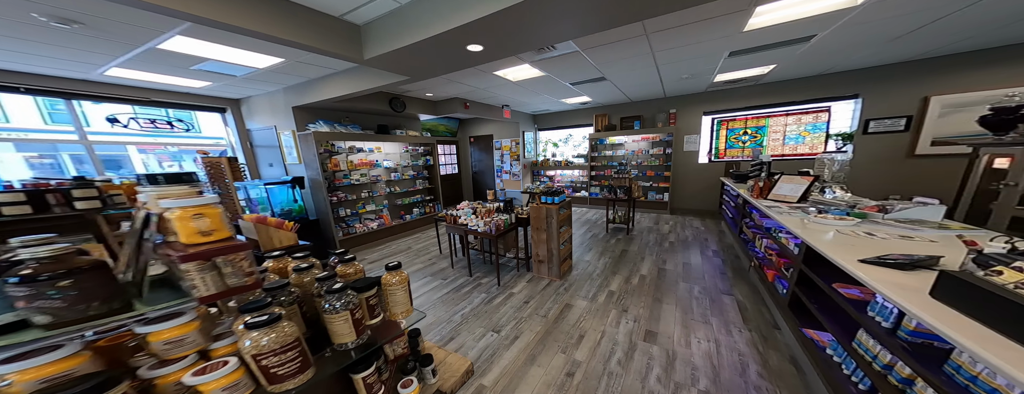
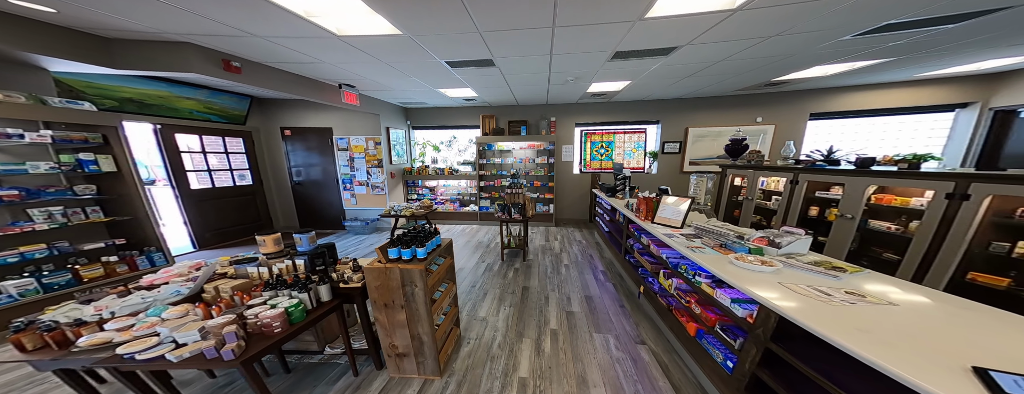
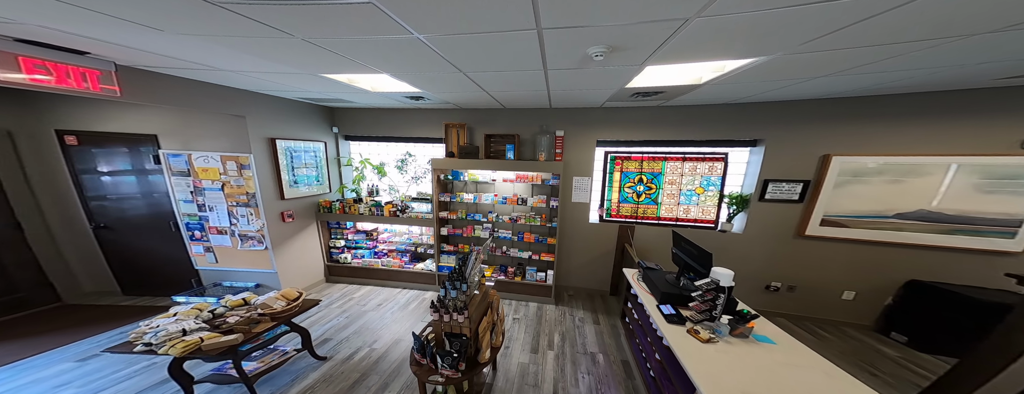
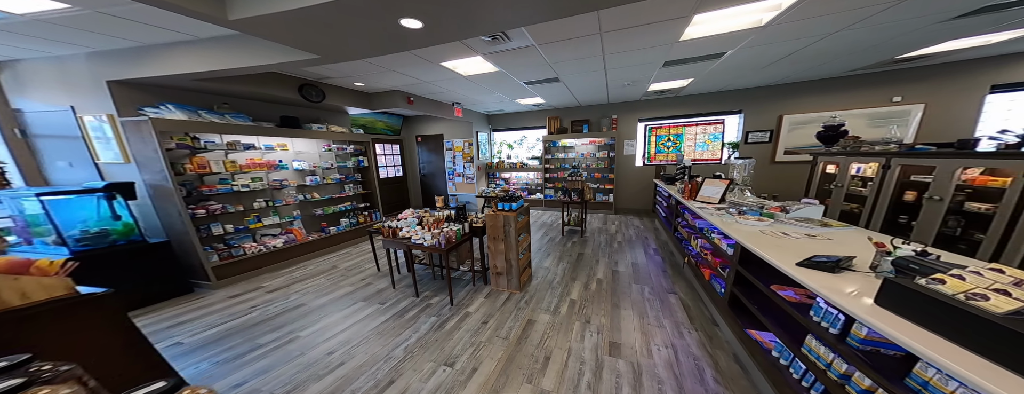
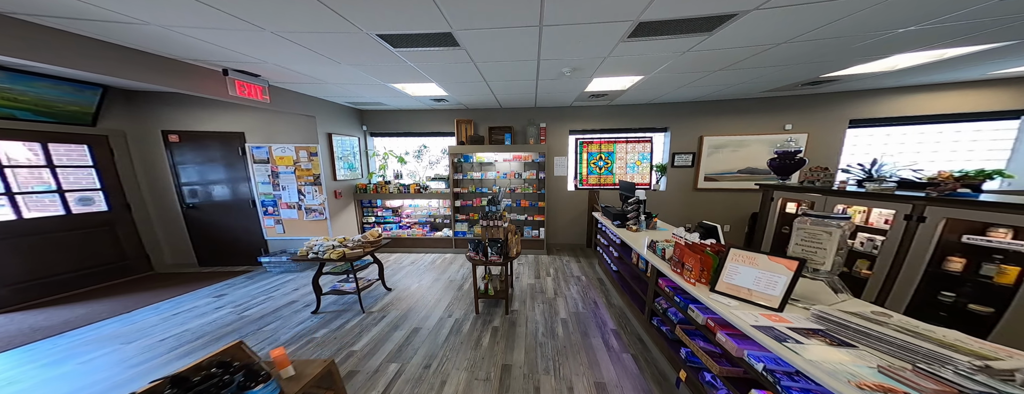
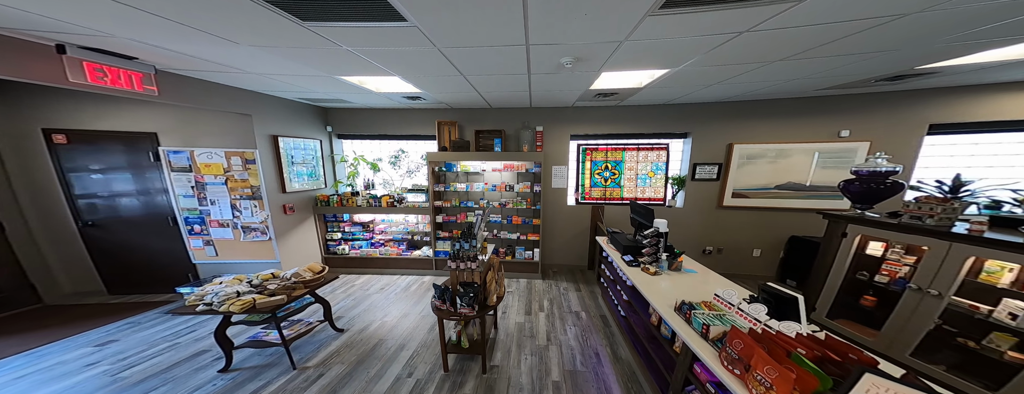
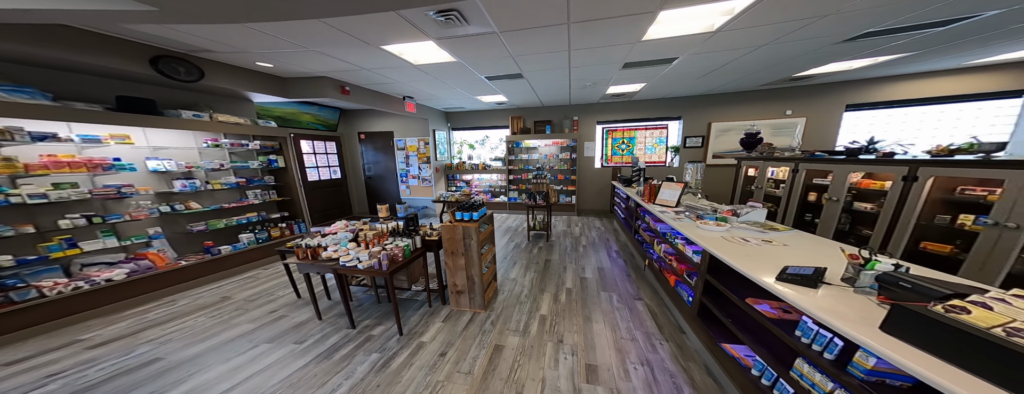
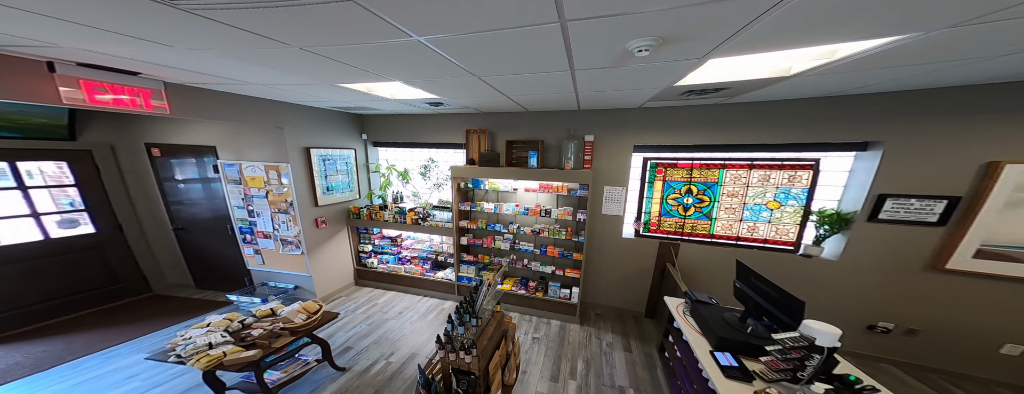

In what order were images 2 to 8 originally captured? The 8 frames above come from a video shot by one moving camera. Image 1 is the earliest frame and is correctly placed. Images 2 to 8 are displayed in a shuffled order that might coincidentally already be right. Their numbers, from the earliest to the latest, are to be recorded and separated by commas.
4, 7, 2, 5, 6, 3, 8
